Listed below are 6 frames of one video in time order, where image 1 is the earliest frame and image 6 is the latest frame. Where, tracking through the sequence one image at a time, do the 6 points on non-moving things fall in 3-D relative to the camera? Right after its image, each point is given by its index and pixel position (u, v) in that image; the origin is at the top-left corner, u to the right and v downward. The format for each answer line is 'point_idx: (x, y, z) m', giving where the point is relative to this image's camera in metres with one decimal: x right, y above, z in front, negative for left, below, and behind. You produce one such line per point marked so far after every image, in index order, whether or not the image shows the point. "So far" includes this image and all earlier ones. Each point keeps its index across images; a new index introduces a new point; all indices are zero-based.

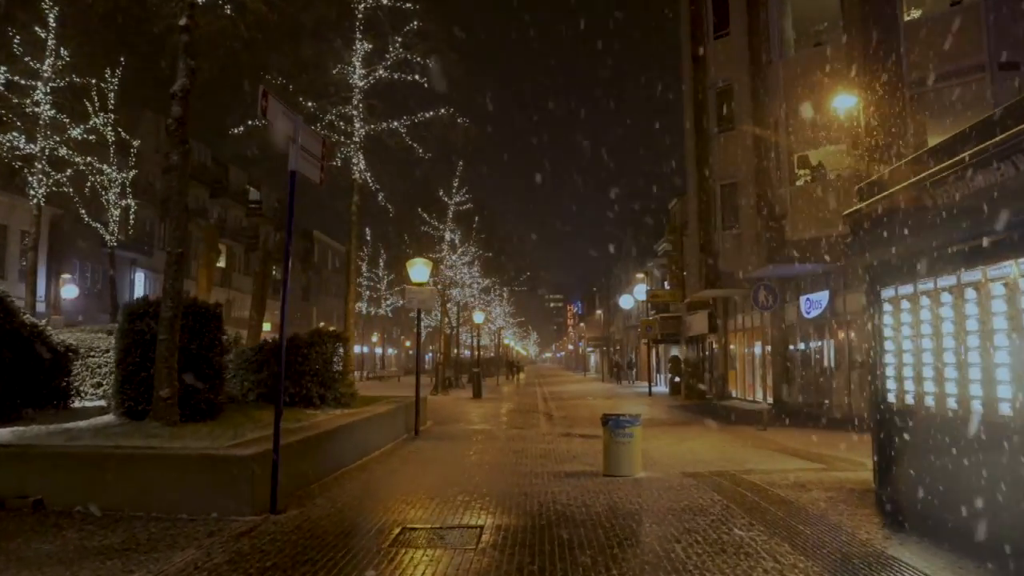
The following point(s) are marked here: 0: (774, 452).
0: (+4.5, -2.8, +13.8) m
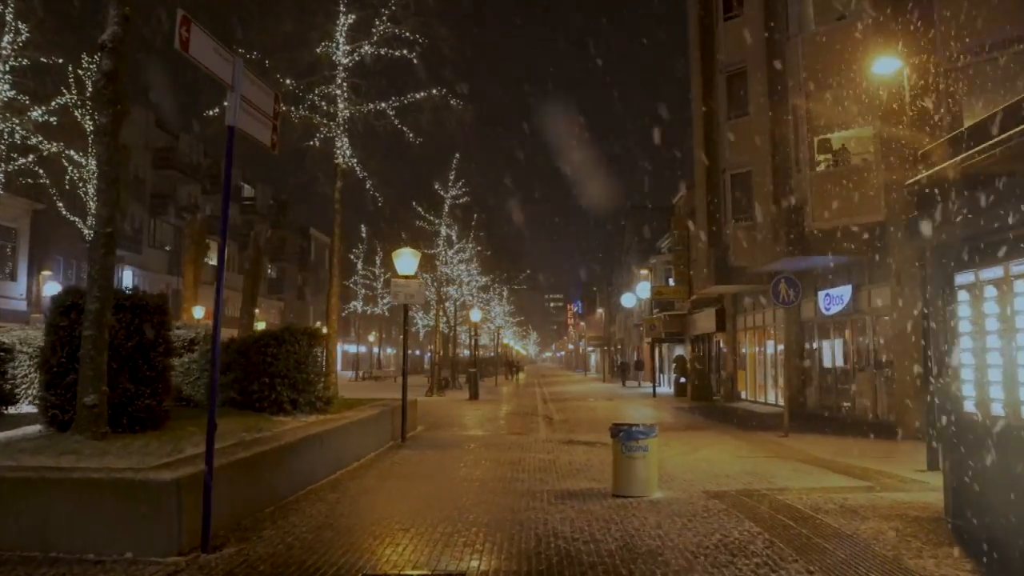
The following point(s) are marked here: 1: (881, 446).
0: (+4.4, -2.6, +12.2) m
1: (+6.5, -2.8, +14.2) m
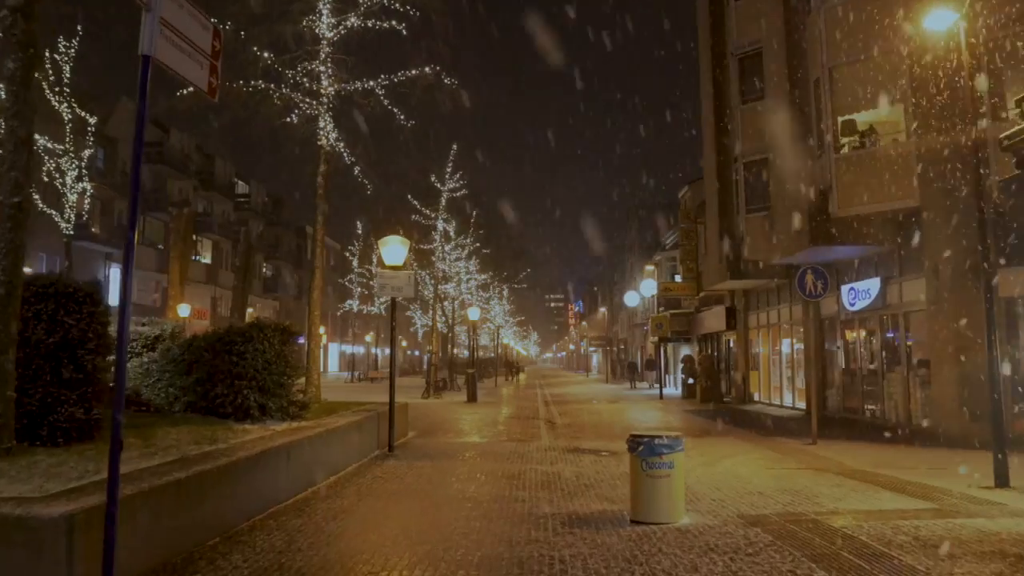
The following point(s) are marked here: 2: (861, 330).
0: (+4.4, -2.5, +10.6) m
1: (+6.5, -2.6, +12.7) m
2: (+8.4, -1.0, +19.5) m
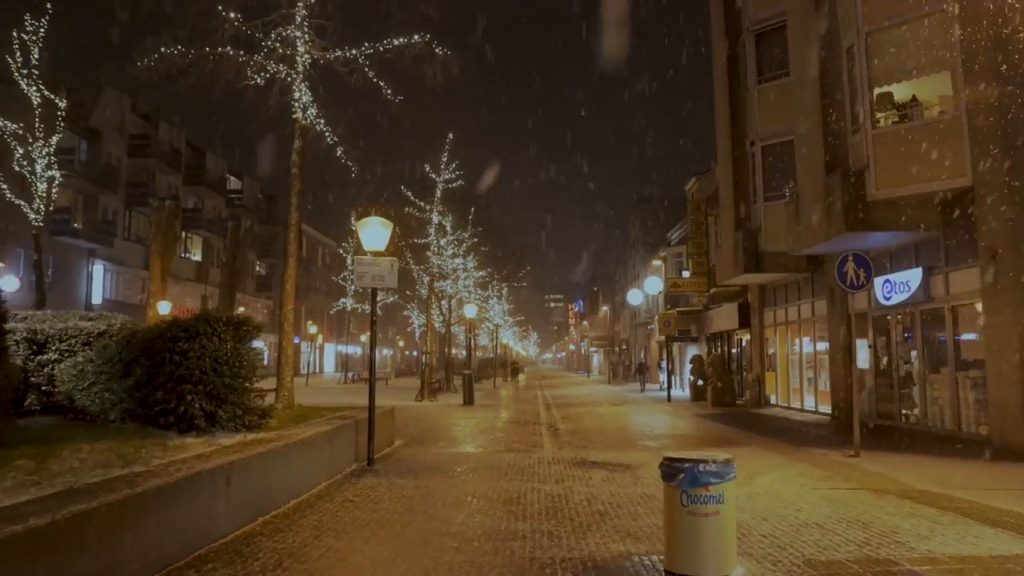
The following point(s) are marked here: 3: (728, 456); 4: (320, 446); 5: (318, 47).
0: (+4.3, -2.3, +8.7) m
1: (+6.4, -2.4, +10.8) m
2: (+8.4, -0.9, +17.6) m
3: (+1.6, -1.2, +5.8) m
4: (-2.5, -2.0, +10.5) m
5: (-3.9, +4.8, +16.2) m
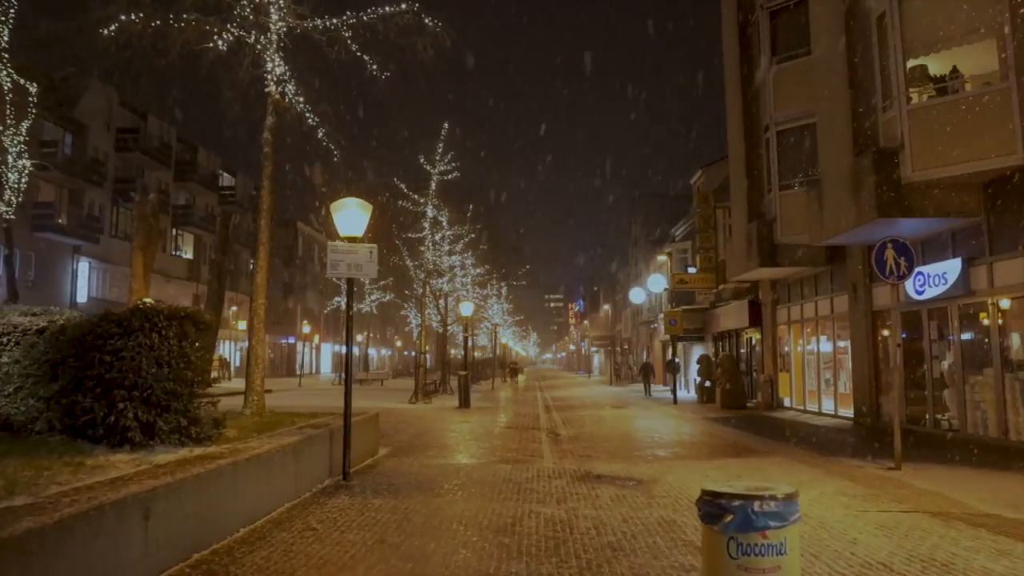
0: (+4.3, -2.2, +7.2) m
1: (+6.4, -2.3, +9.2) m
2: (+8.3, -0.7, +16.0) m
3: (+1.5, -1.1, +4.3) m
4: (-2.5, -1.9, +9.0) m
5: (-3.9, +4.9, +14.7) m
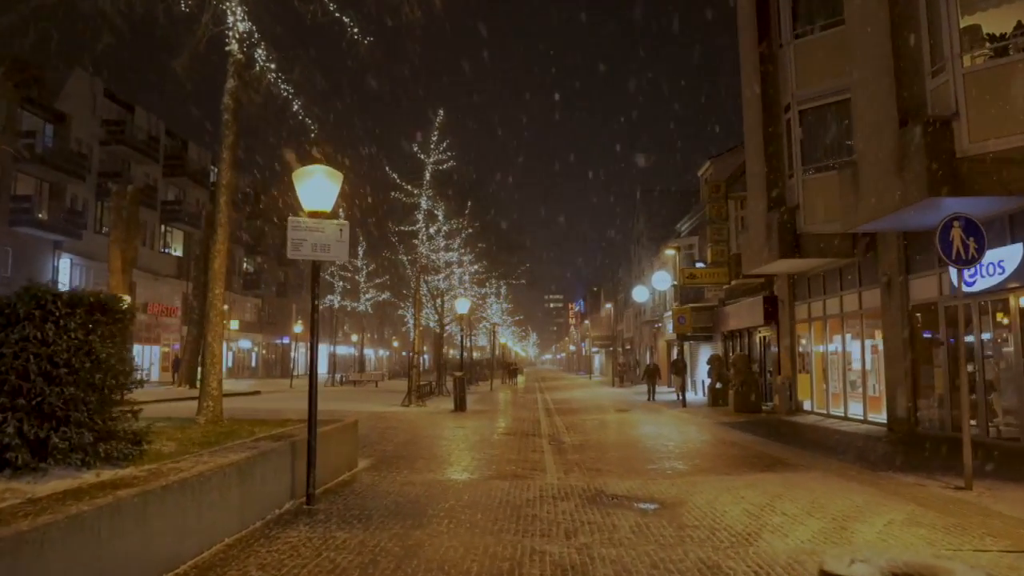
0: (+4.3, -2.0, +5.4) m
1: (+6.3, -2.1, +7.4) m
2: (+8.3, -0.6, +14.2) m
3: (+1.5, -0.9, +2.5) m
4: (-2.6, -1.7, +7.2) m
5: (-4.0, +5.1, +12.9) m
